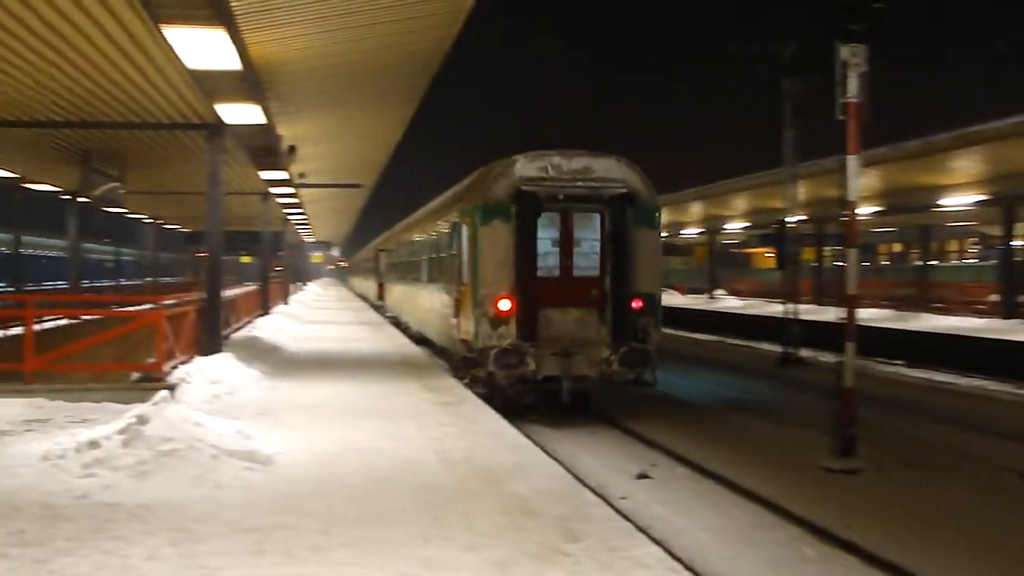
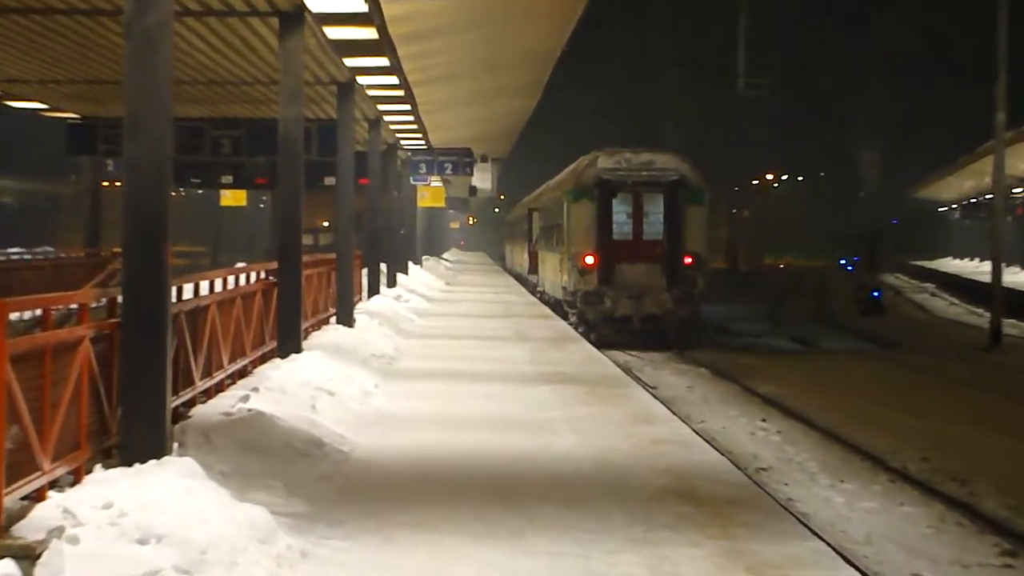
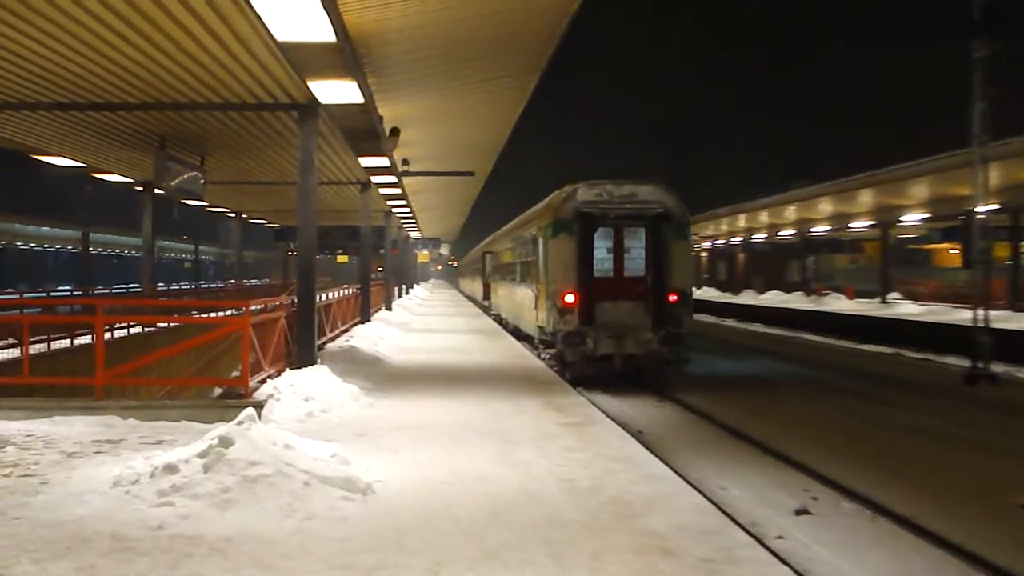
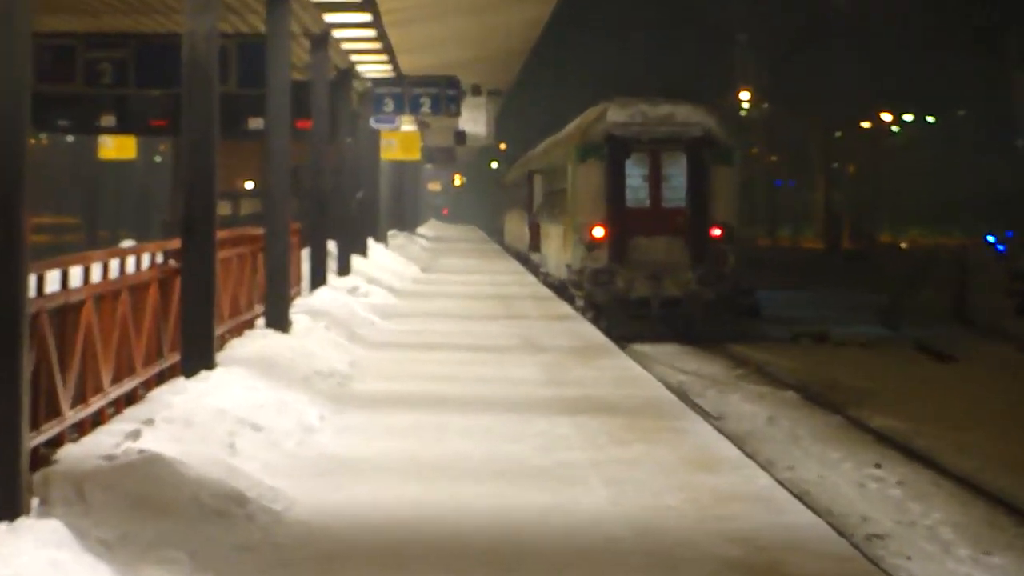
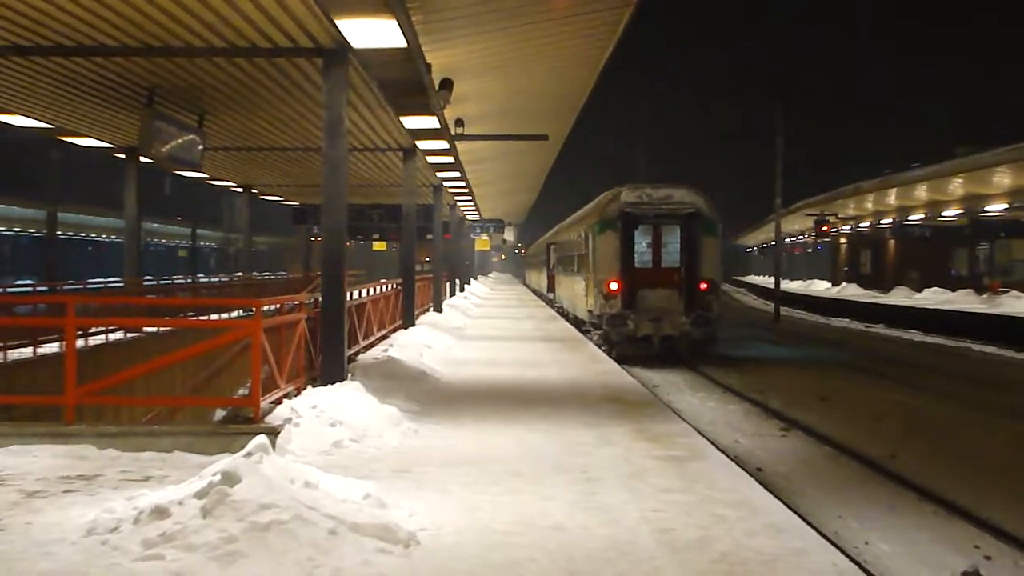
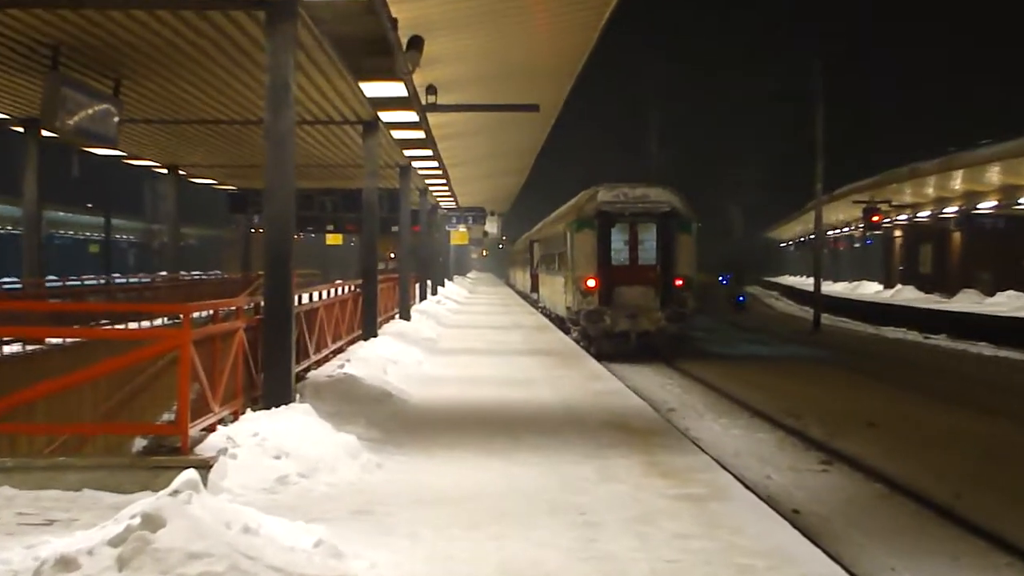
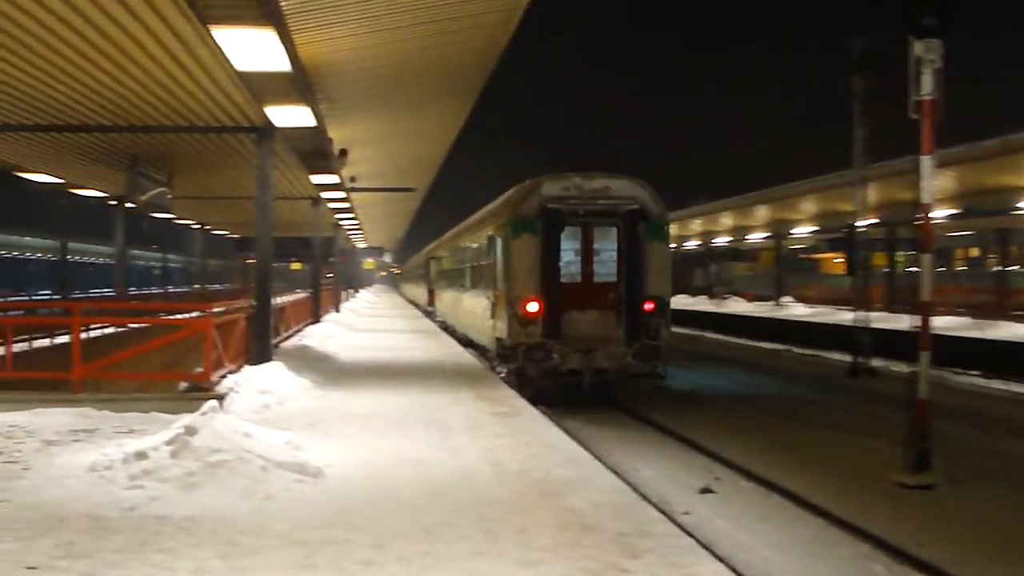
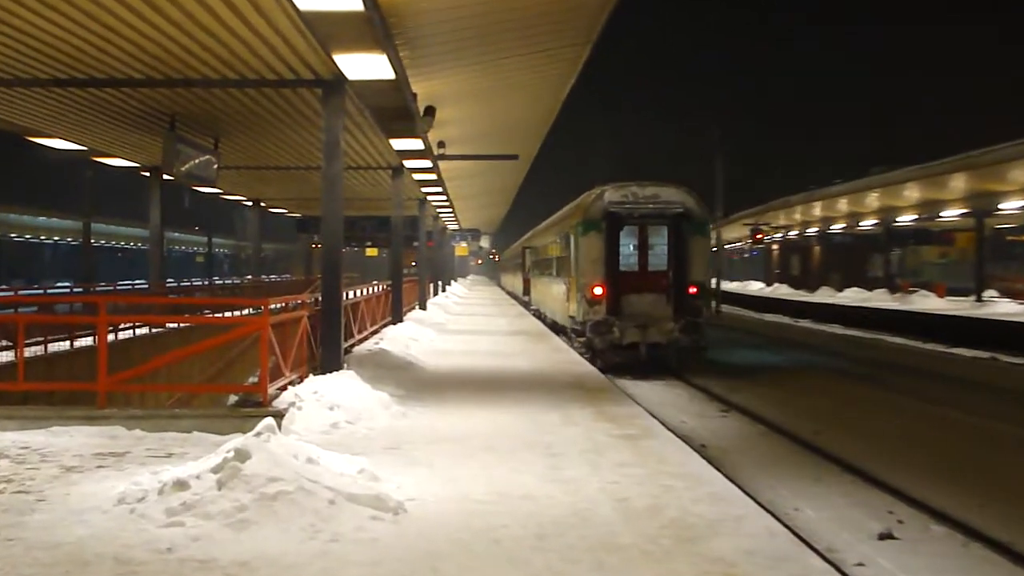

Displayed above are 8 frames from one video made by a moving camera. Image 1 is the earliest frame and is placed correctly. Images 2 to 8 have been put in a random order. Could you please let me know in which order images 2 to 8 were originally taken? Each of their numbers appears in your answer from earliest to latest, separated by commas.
7, 3, 8, 5, 6, 2, 4
